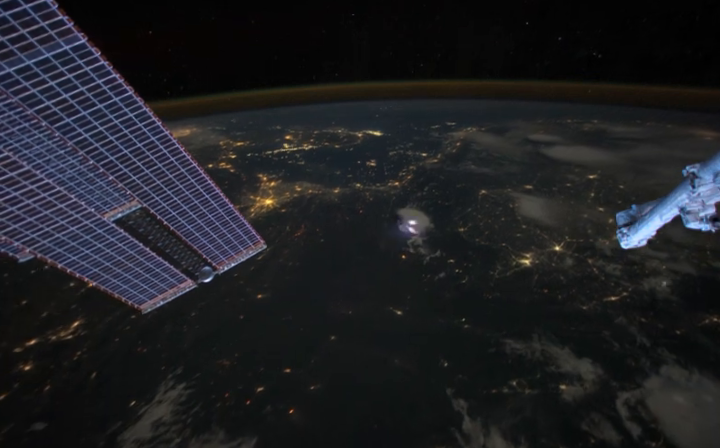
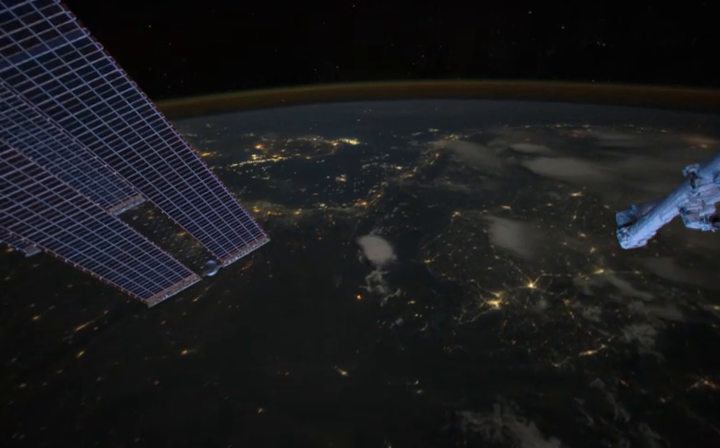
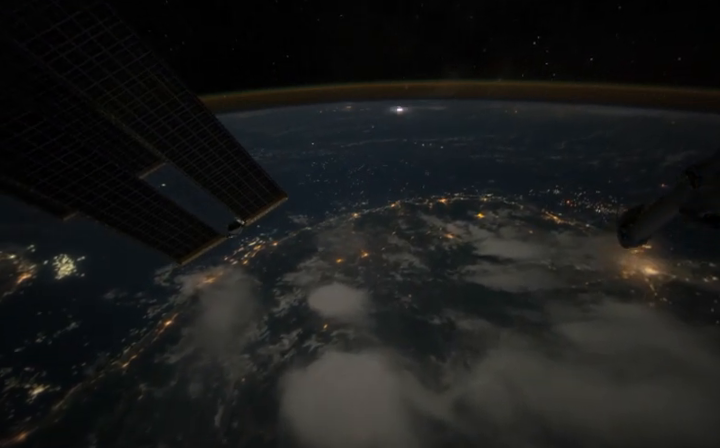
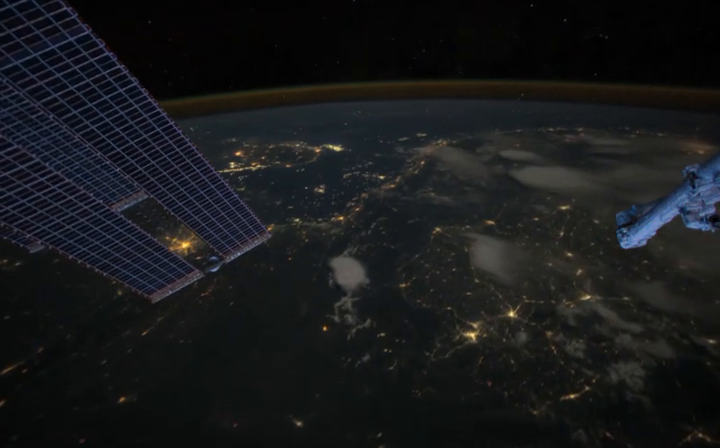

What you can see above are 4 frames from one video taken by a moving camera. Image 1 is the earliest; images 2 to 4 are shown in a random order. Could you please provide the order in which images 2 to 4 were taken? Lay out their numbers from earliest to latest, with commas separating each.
2, 4, 3
